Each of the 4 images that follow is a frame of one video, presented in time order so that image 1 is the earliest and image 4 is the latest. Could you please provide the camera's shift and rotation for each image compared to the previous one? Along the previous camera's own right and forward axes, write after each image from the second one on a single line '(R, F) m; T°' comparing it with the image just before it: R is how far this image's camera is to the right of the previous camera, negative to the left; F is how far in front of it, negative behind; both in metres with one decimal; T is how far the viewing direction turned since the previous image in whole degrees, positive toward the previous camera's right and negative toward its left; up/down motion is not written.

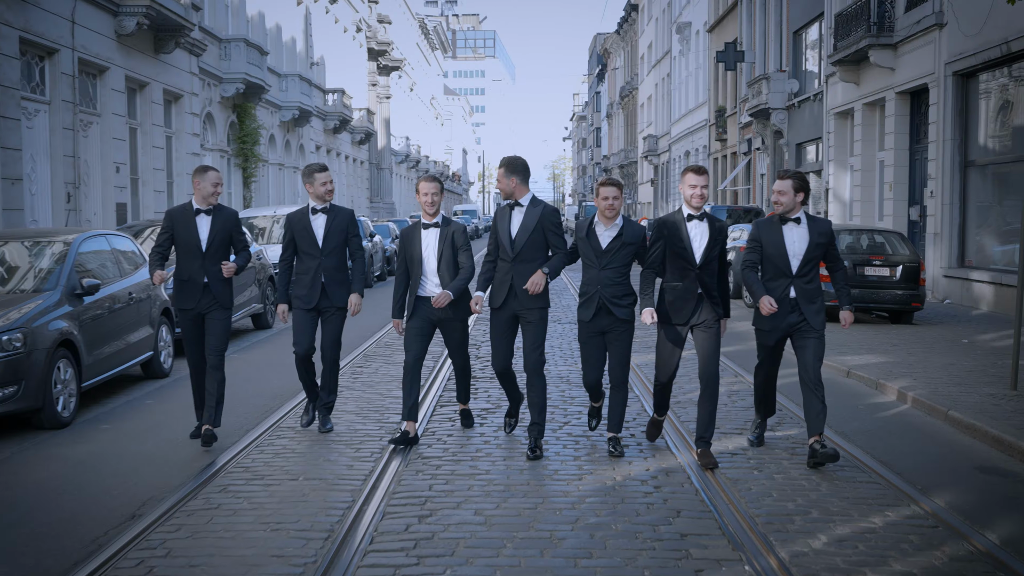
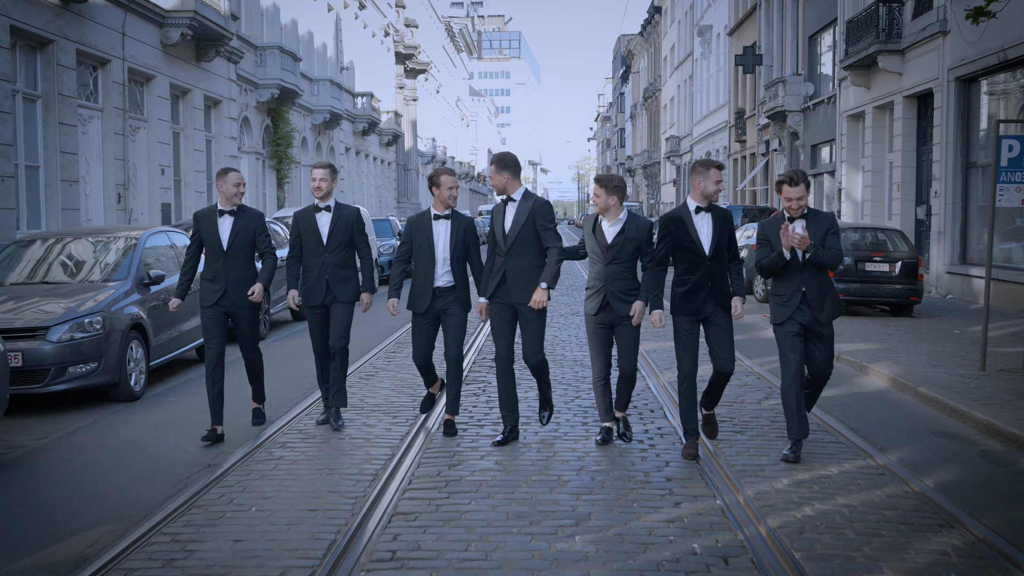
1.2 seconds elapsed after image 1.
(+0.1, -0.9) m; -1°
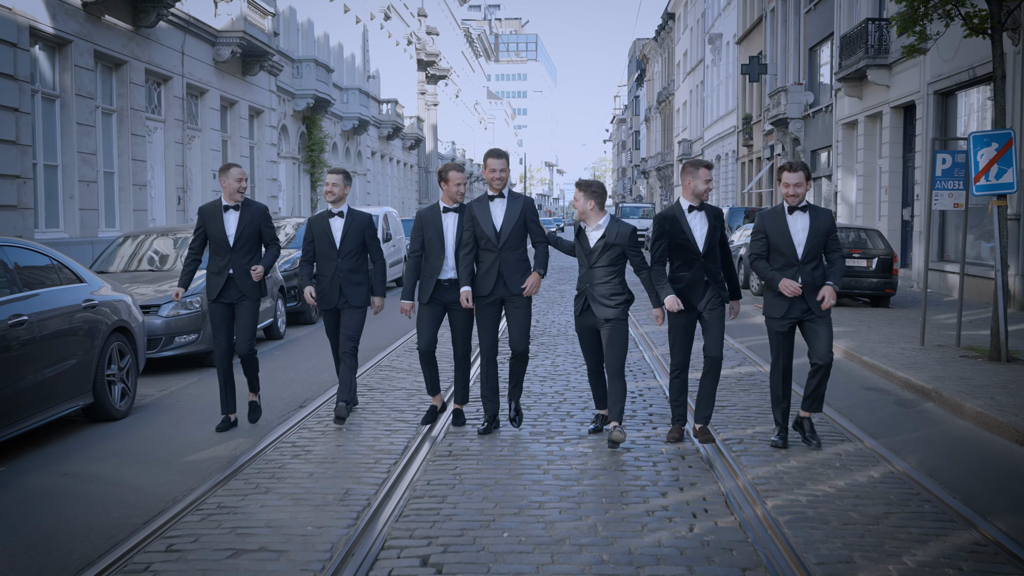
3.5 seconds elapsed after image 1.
(0.0, -1.9) m; -1°
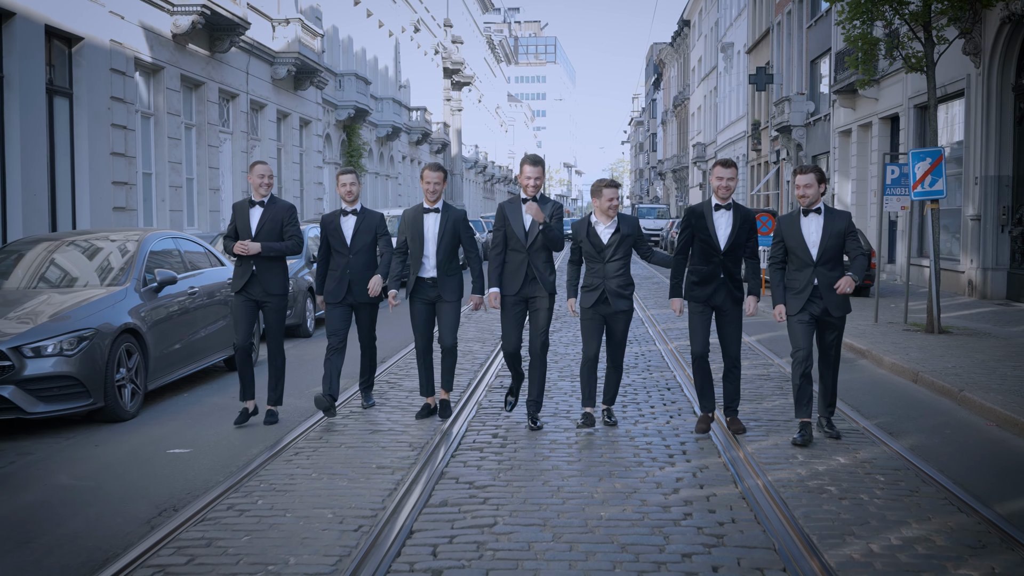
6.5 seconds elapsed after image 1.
(-0.1, -2.5) m; -1°
